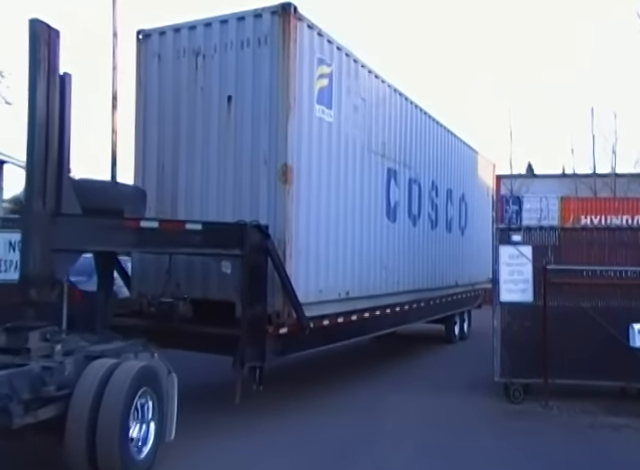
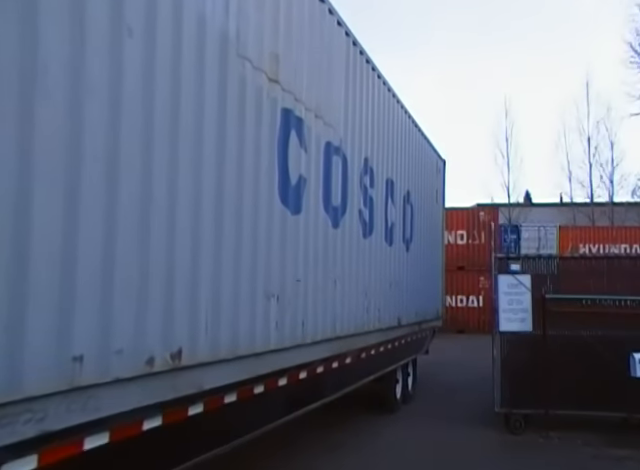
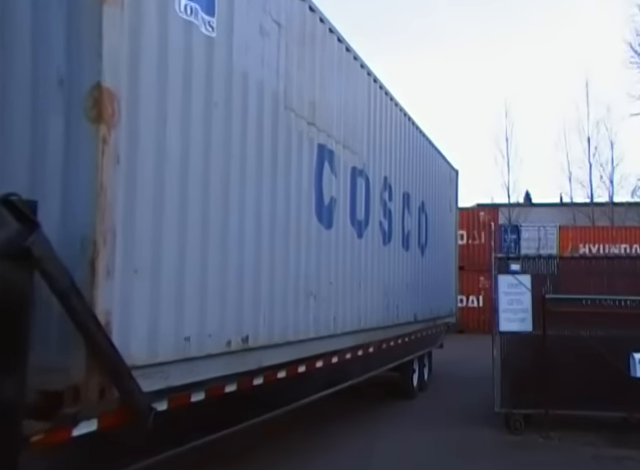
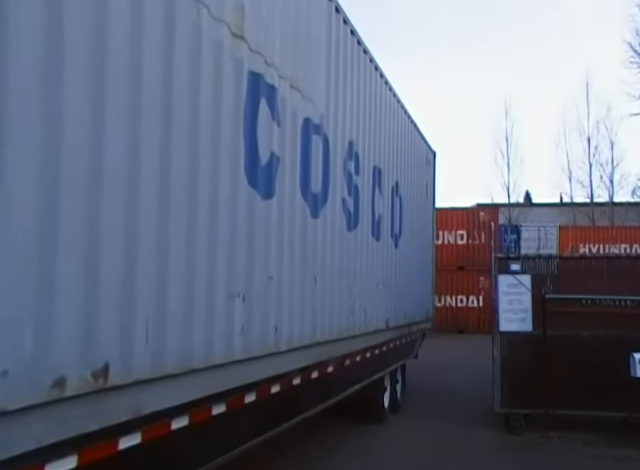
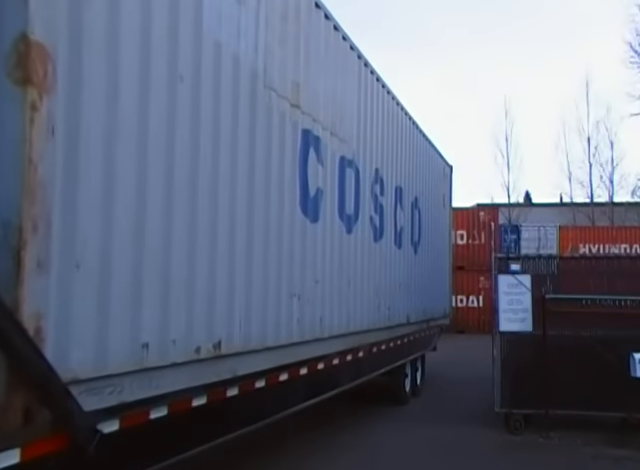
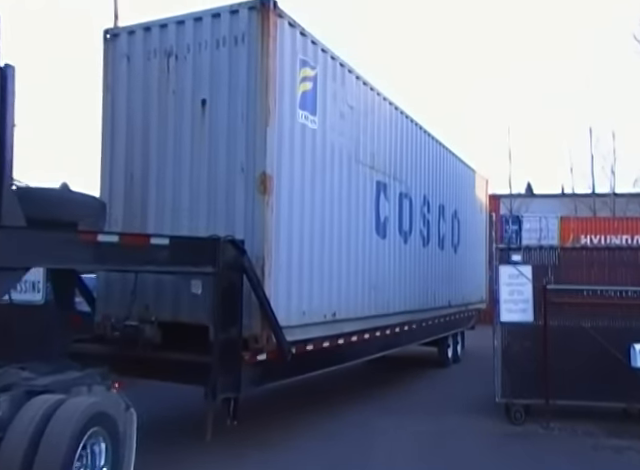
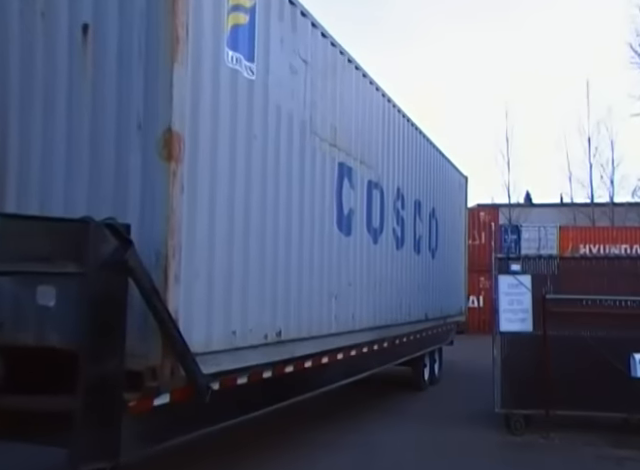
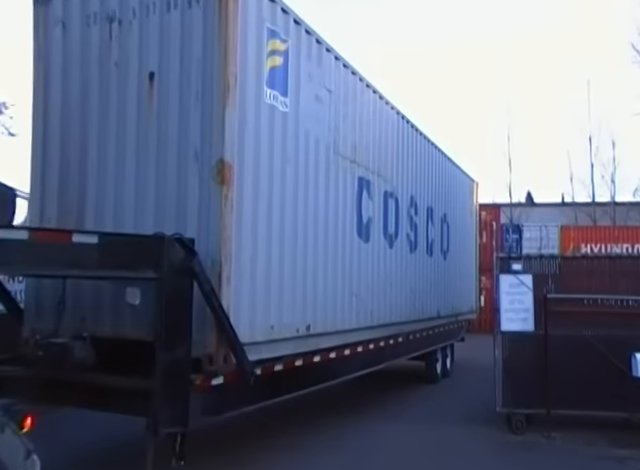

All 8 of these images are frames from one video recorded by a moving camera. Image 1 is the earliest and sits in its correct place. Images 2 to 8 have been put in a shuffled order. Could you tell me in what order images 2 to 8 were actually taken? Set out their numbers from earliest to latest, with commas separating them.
6, 8, 7, 3, 5, 2, 4
